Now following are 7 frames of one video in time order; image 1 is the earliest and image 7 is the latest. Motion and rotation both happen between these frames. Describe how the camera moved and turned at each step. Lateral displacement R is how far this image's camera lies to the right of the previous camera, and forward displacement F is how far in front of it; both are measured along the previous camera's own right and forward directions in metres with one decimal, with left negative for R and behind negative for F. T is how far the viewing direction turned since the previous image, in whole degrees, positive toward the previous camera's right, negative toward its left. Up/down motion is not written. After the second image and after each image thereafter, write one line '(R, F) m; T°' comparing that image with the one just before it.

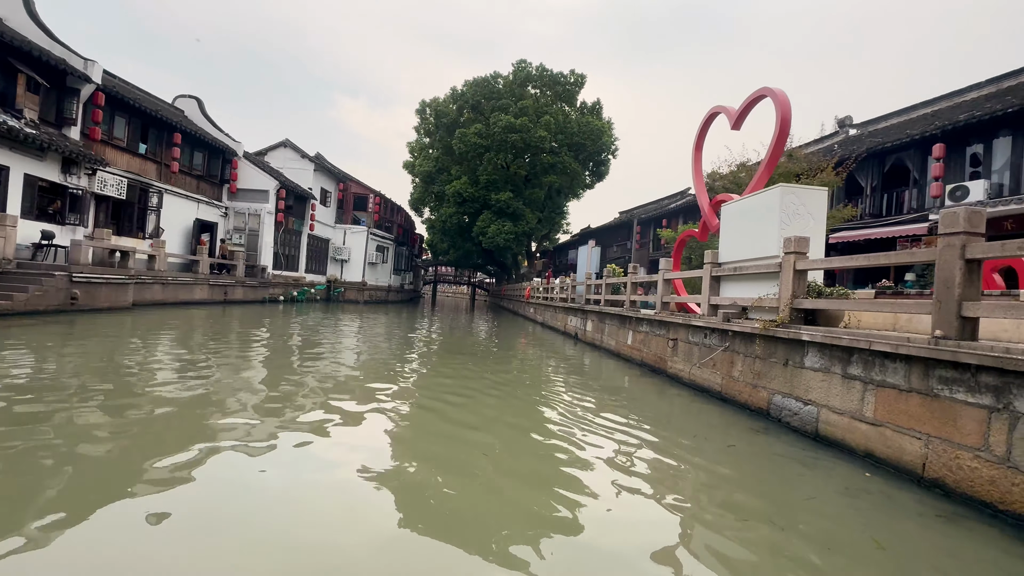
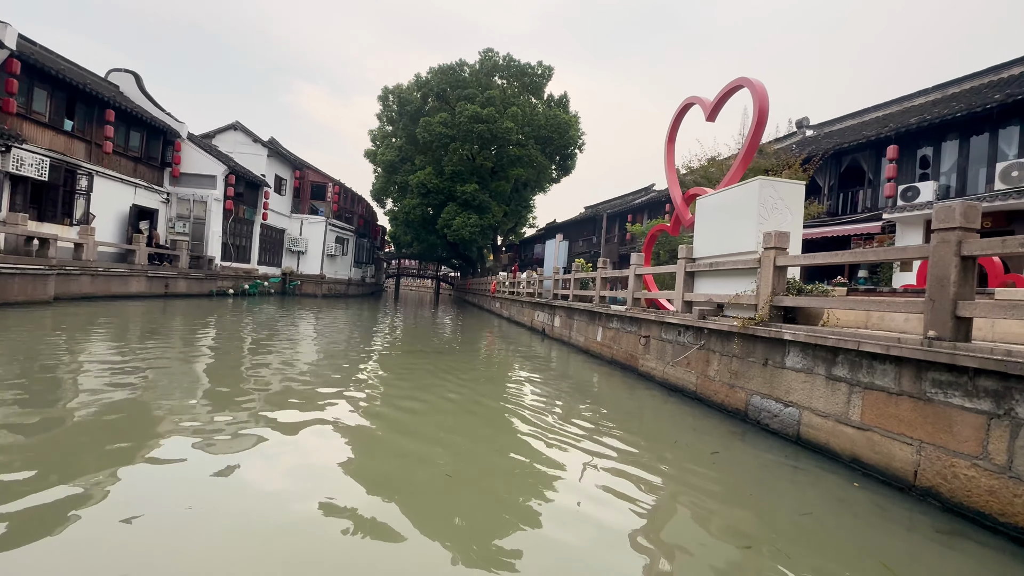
(0.0, +0.4) m; +4°
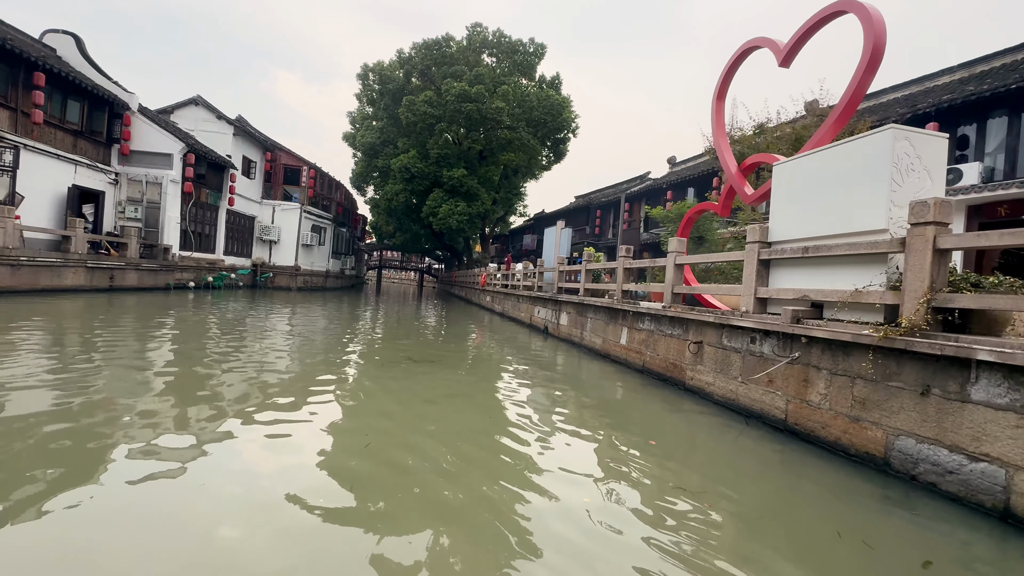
(-0.4, +1.6) m; +2°
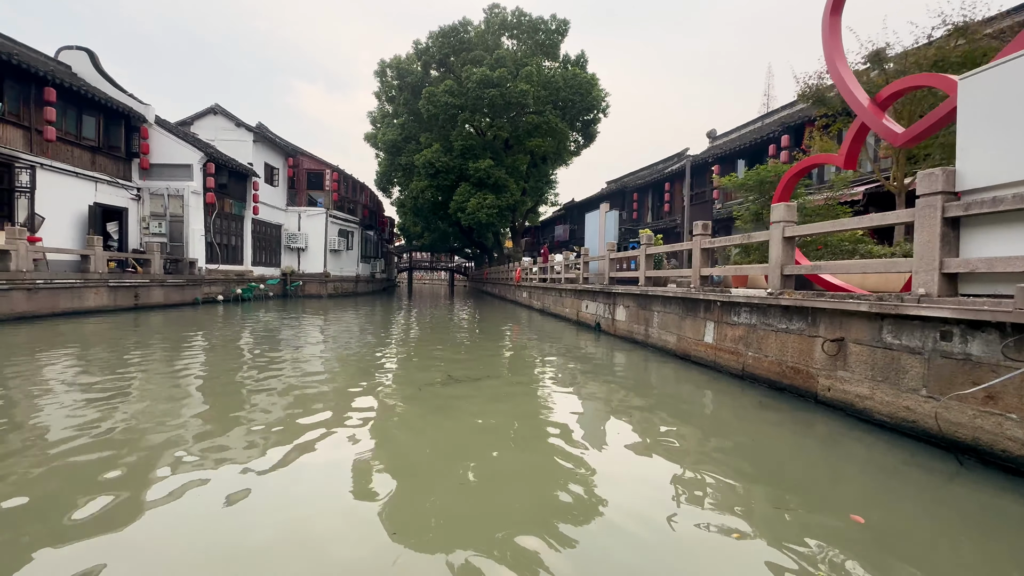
(-0.3, +1.3) m; -4°
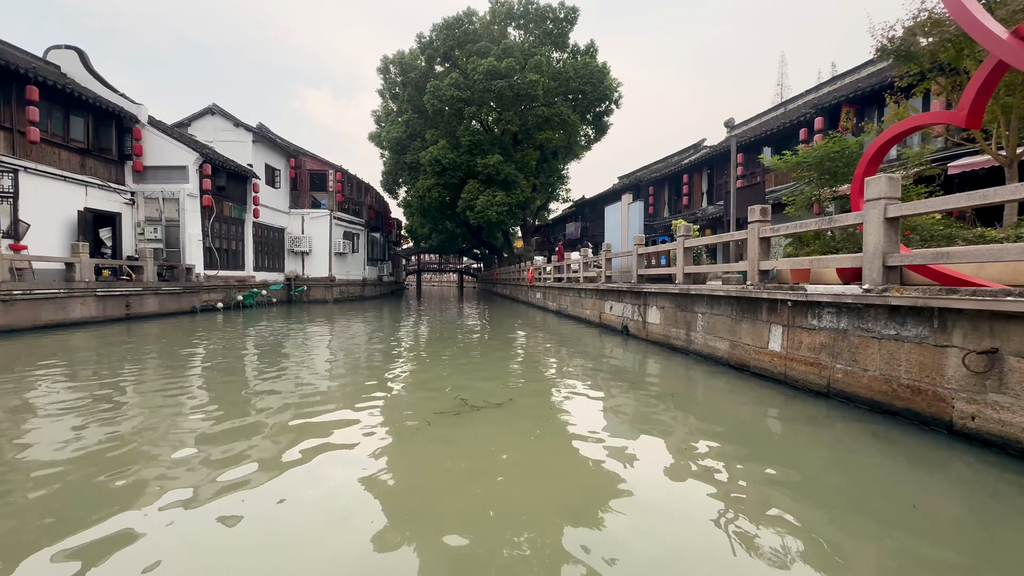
(-0.2, +1.0) m; -1°
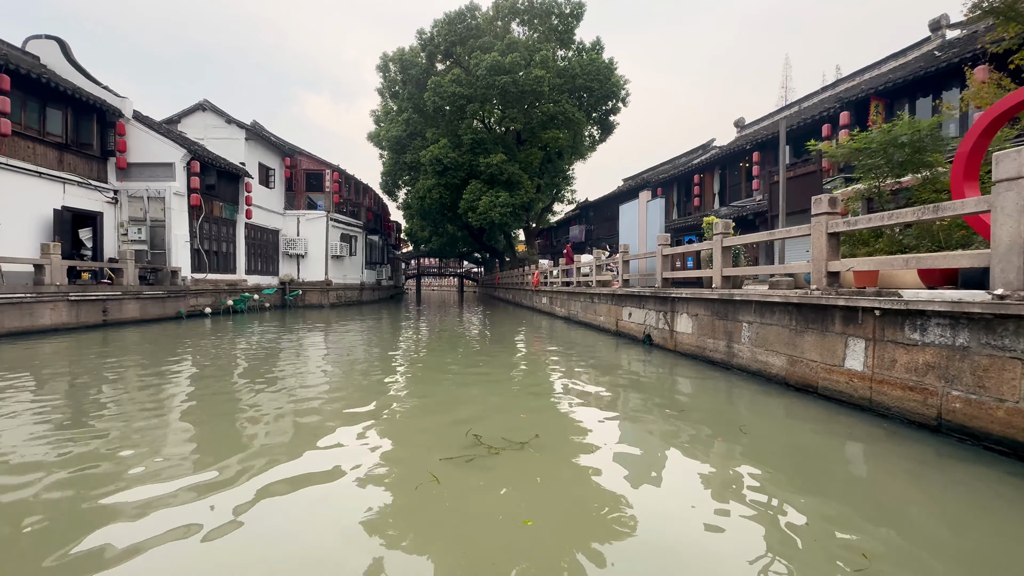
(-0.2, +0.9) m; 0°
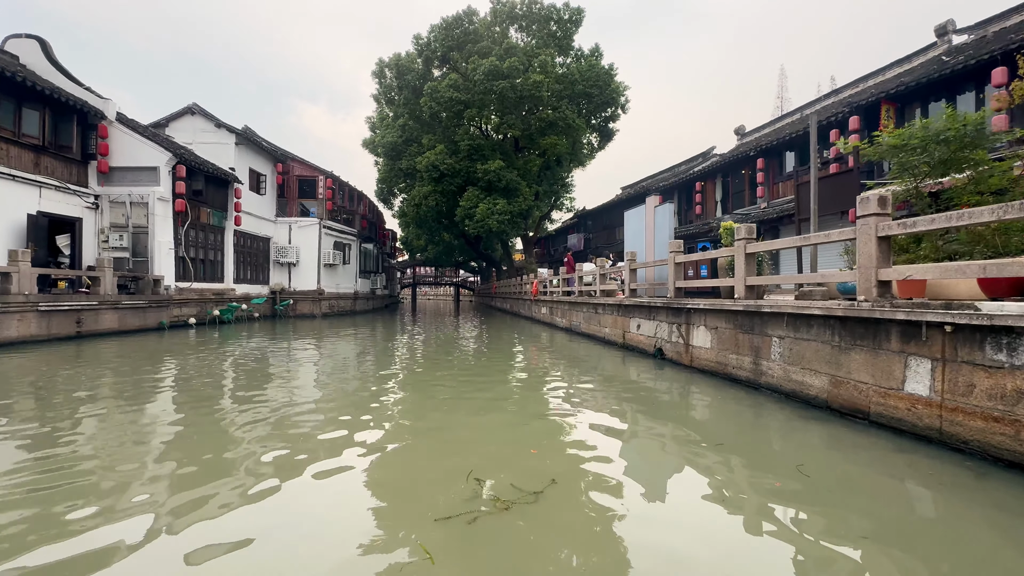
(-0.1, +0.6) m; +1°
